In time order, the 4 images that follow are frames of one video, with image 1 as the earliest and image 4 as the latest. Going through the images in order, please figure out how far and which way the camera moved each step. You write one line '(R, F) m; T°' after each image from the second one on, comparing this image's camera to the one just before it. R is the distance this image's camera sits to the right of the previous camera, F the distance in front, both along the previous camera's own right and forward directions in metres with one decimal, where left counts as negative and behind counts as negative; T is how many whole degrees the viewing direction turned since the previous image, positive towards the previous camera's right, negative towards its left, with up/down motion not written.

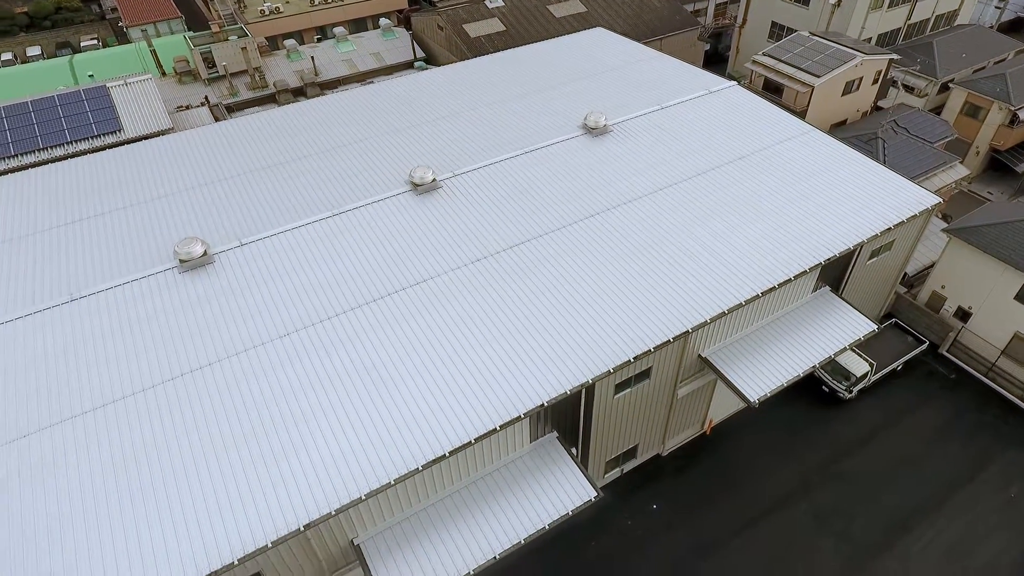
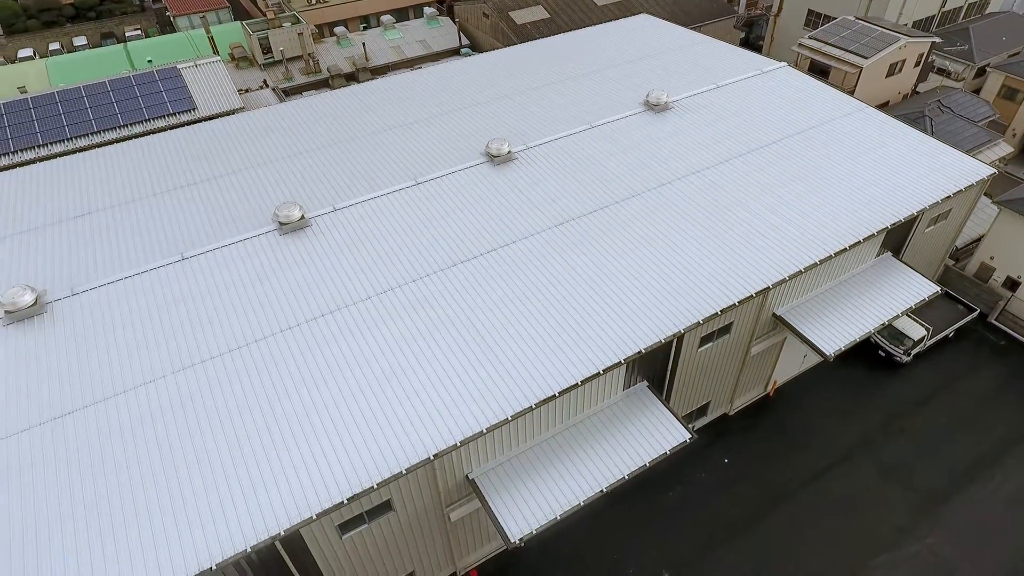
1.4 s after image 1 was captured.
(-2.6, -0.8) m; 0°
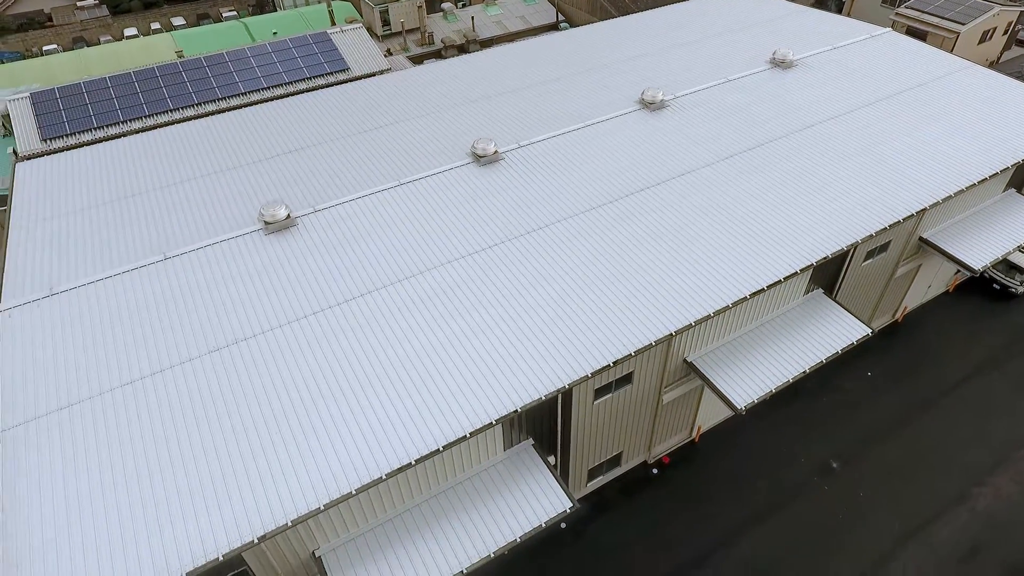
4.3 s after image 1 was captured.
(-6.2, -2.0) m; 0°
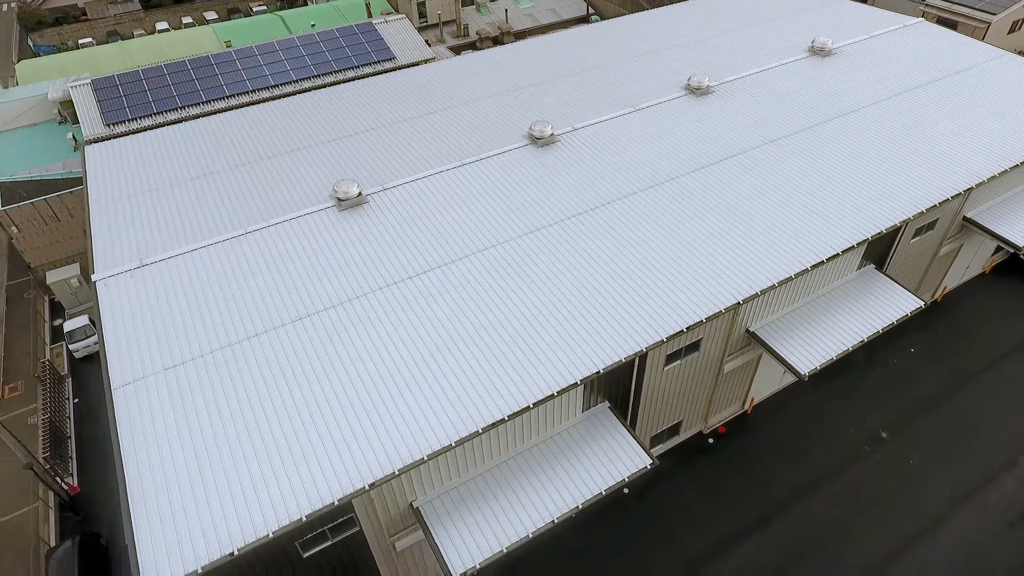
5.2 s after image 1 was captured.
(-2.1, -0.6) m; 0°
